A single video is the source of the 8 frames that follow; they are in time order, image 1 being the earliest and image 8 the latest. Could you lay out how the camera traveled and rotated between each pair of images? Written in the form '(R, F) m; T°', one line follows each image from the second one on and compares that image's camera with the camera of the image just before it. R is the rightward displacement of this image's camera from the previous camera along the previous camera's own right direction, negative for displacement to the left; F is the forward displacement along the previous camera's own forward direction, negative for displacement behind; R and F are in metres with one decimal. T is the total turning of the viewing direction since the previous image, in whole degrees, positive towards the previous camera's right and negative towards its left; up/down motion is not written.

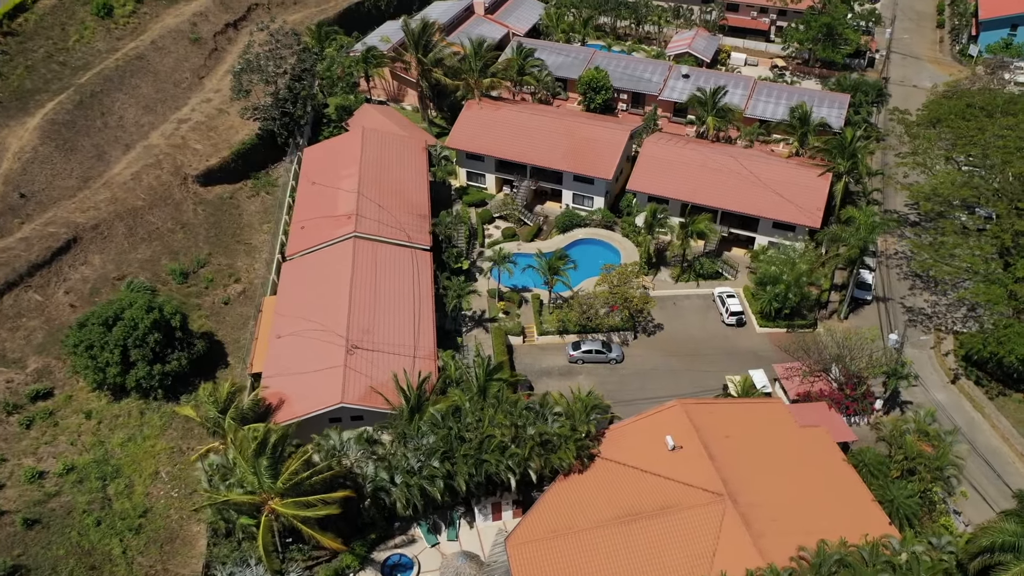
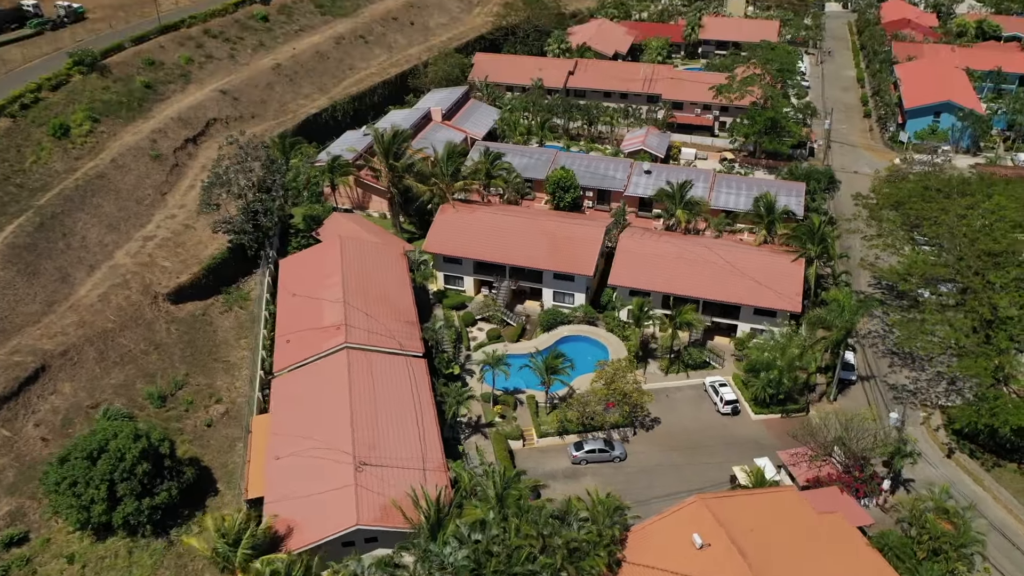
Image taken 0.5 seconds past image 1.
(-1.5, +0.3) m; +5°
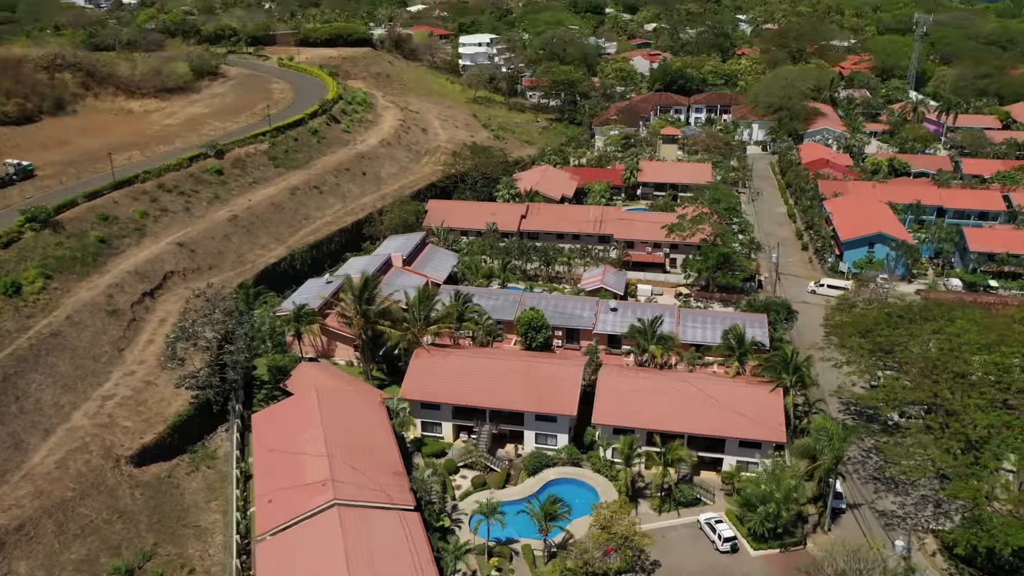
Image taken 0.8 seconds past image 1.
(-1.5, +0.2) m; +5°
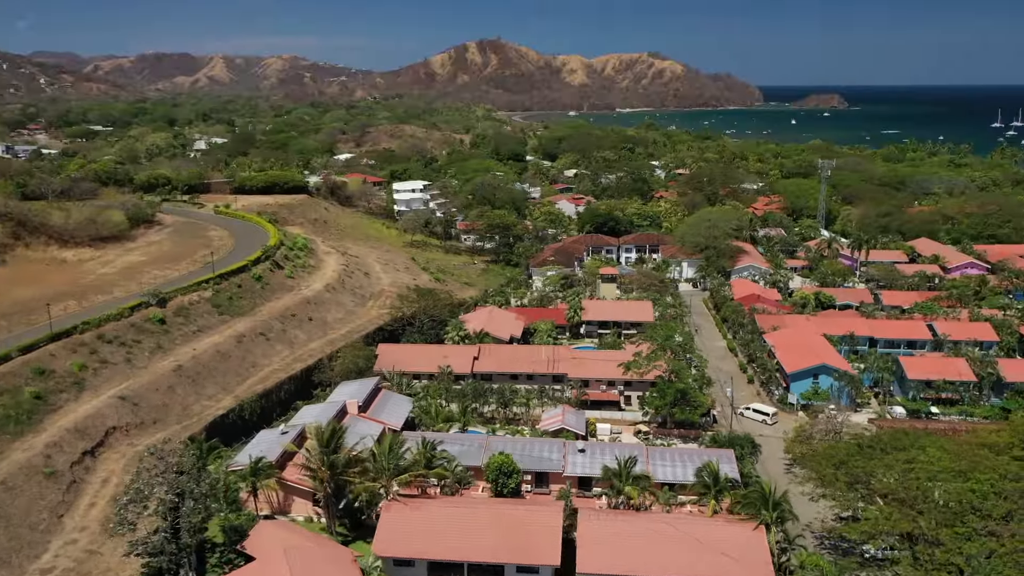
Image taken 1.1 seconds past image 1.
(-1.5, +0.3) m; +6°
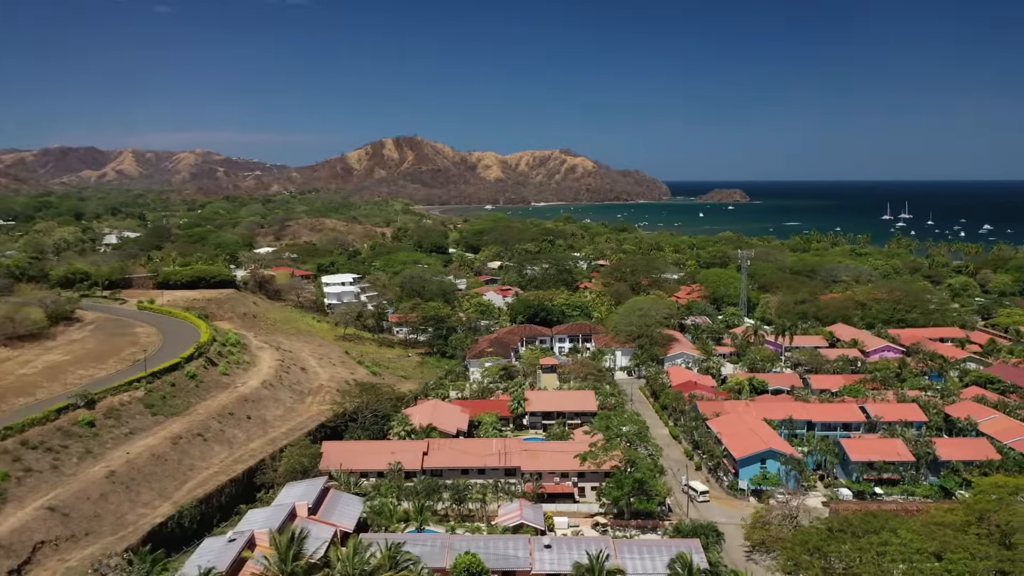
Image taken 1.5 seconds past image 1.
(-1.5, +0.3) m; +6°
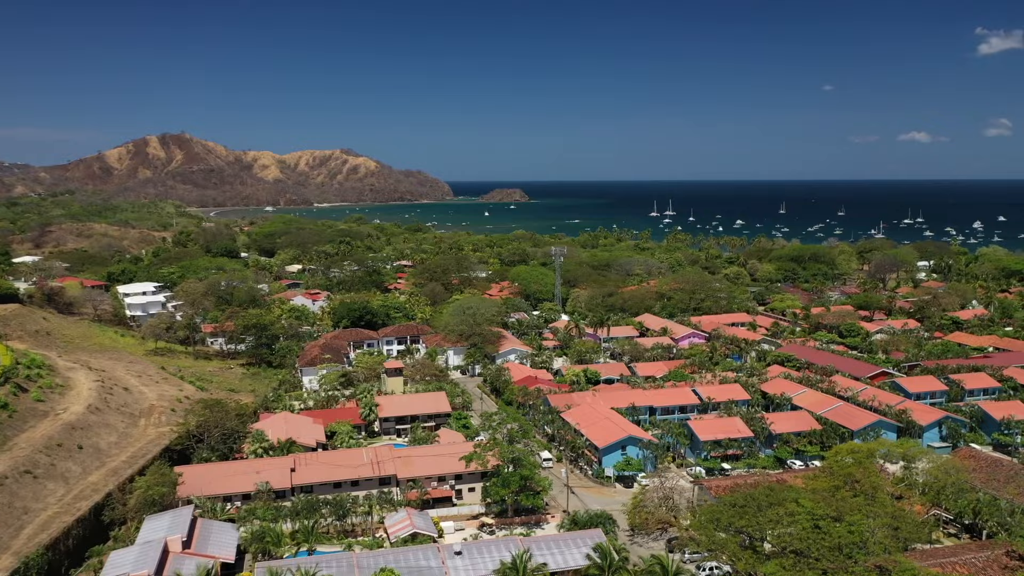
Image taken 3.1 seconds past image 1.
(-3.9, +1.1) m; +15°
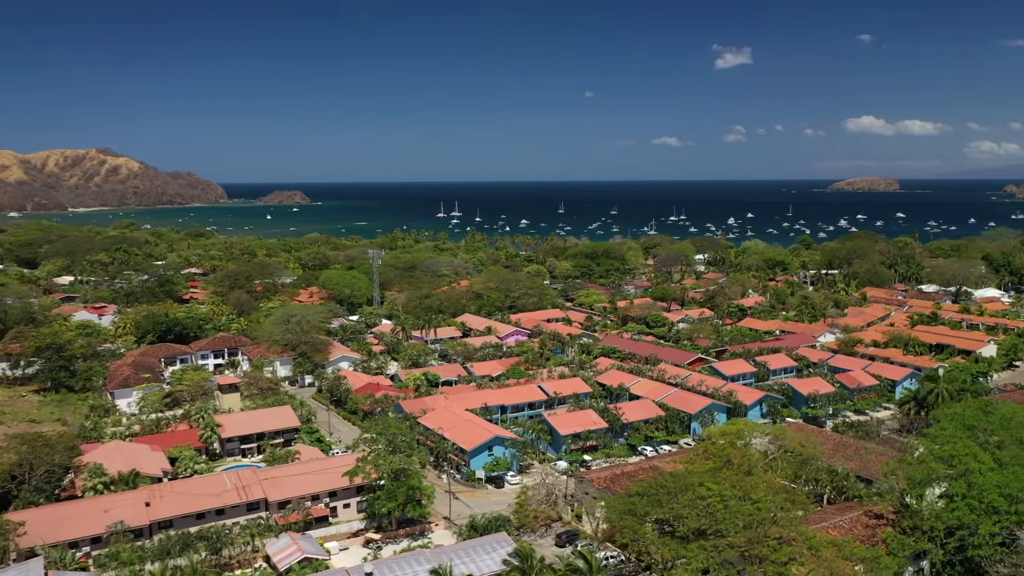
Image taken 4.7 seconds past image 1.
(-3.9, +1.1) m; +15°
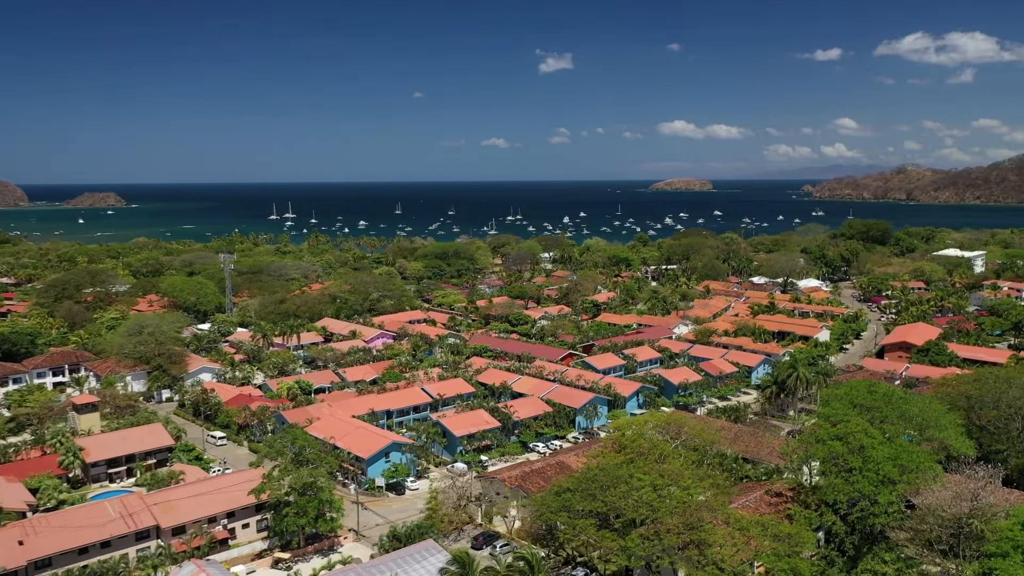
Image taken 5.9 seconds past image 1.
(-3.0, +0.7) m; +11°
